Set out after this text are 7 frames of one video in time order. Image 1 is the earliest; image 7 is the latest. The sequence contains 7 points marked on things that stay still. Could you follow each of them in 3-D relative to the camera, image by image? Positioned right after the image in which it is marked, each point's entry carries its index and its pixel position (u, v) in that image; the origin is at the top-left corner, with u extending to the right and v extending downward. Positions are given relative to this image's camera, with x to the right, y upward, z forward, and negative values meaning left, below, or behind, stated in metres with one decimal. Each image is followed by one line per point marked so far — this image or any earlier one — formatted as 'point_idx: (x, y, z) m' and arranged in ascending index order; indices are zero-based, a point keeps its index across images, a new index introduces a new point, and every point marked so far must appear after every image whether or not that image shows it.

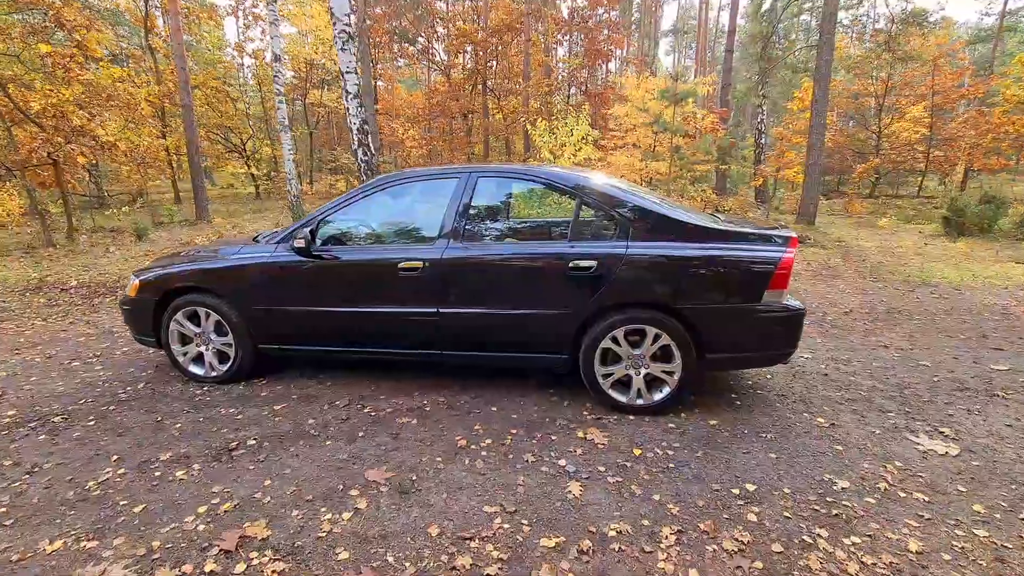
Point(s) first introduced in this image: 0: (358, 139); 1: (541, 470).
0: (-3.0, +2.7, +9.2) m
1: (+0.2, -1.0, +2.7) m
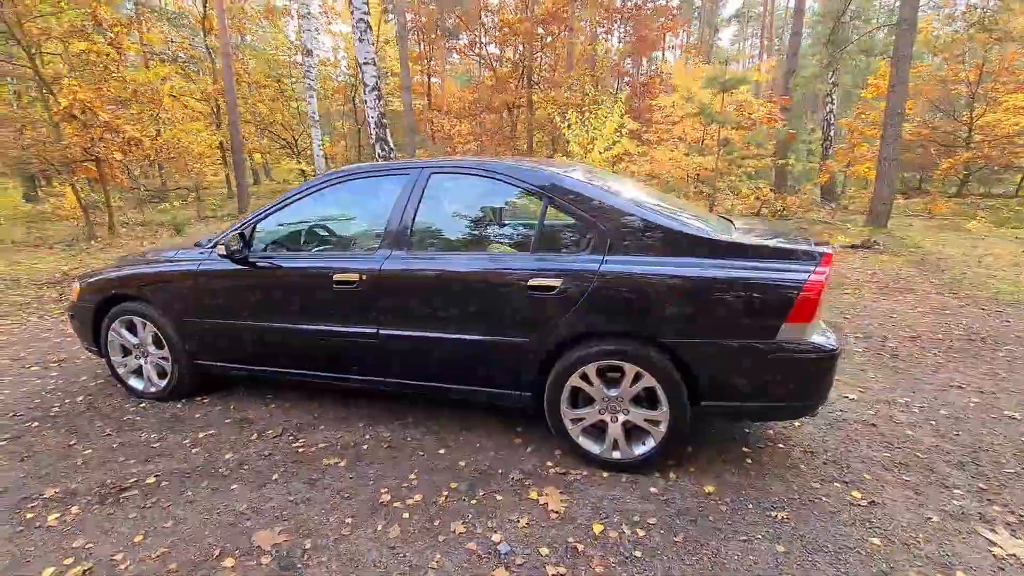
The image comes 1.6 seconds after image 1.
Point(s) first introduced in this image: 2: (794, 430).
0: (-2.5, +2.8, +8.9) m
1: (-0.2, -1.1, +2.1) m
2: (+1.7, -0.9, +3.0) m
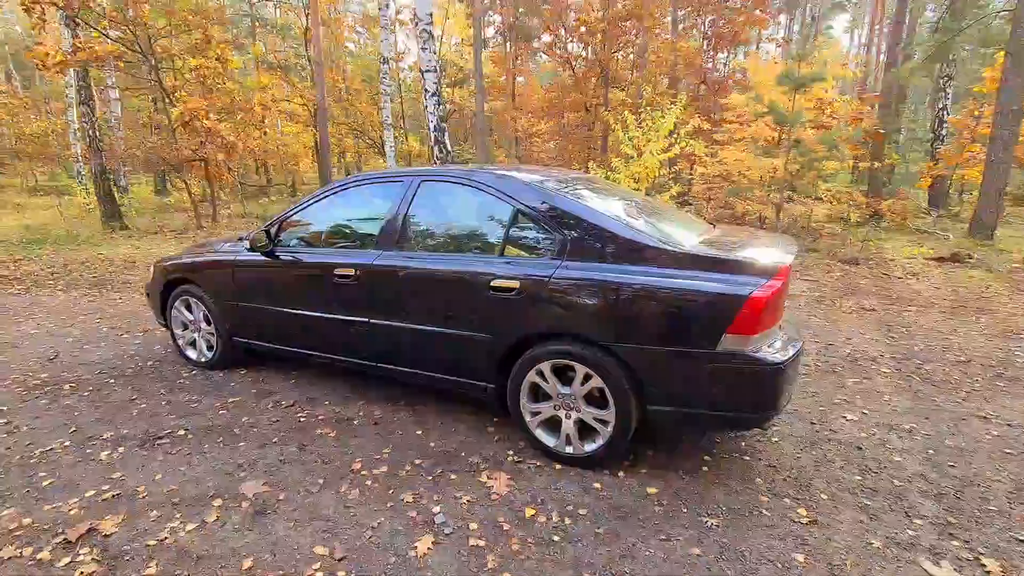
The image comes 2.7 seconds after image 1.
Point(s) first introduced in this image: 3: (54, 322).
0: (-1.5, +2.9, +9.4) m
1: (-0.5, -1.1, +2.4) m
2: (+1.5, -0.9, +3.0) m
3: (-4.9, -0.4, +5.4) m
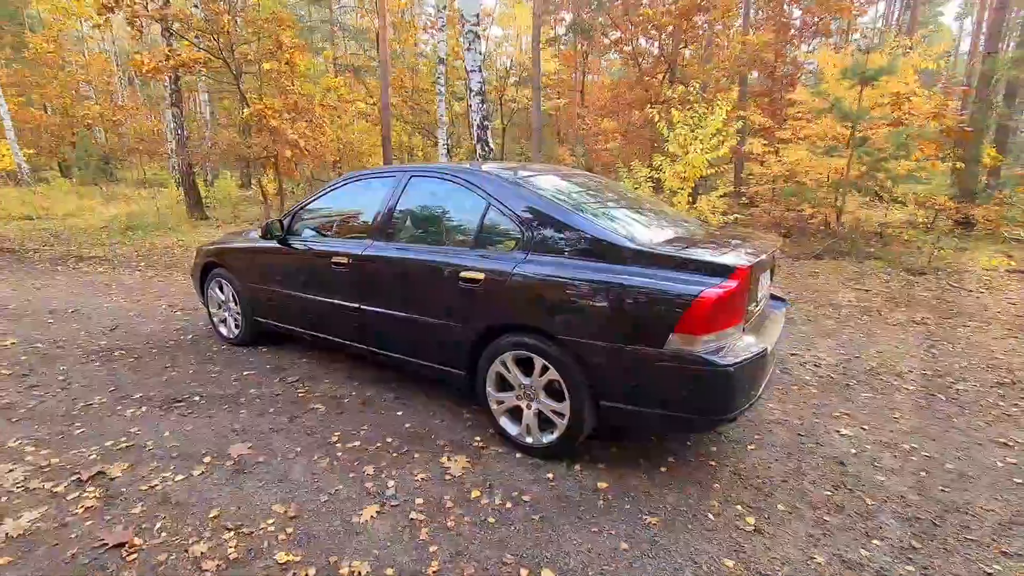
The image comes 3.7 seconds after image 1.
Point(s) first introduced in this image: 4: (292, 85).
0: (-0.7, +3.0, +9.7) m
1: (-0.8, -1.0, +2.6) m
2: (+1.3, -0.9, +2.9) m
3: (-4.7, -0.1, +6.1) m
4: (-5.5, +5.0, +12.4) m
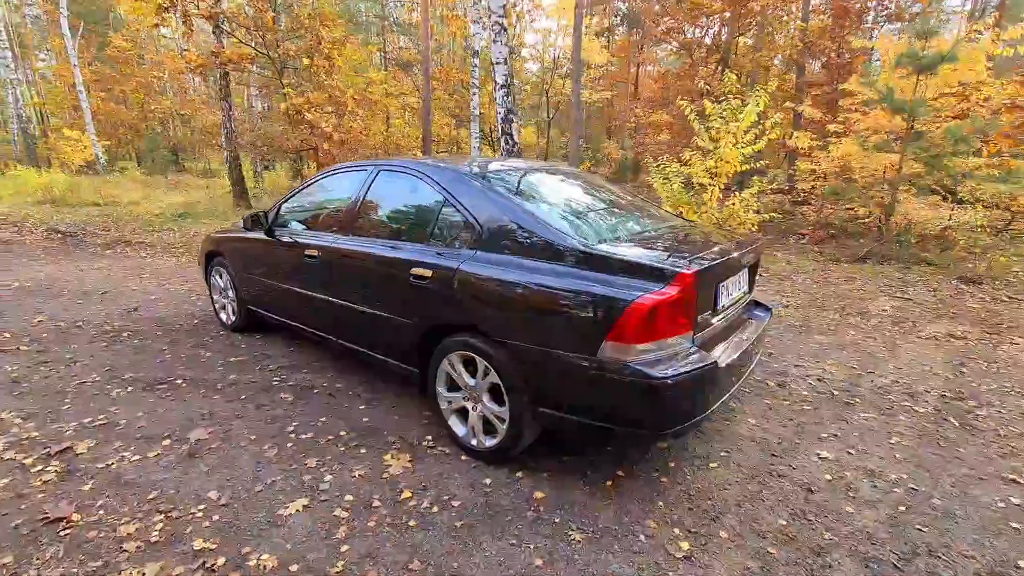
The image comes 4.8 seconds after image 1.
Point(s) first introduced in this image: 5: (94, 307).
0: (-0.2, +3.1, +9.6) m
1: (-1.1, -1.0, +2.6) m
2: (+1.0, -1.0, +2.7) m
3: (-4.6, +0.1, +6.5) m
4: (-4.6, +5.3, +12.7) m
5: (-4.4, -0.2, +5.3) m
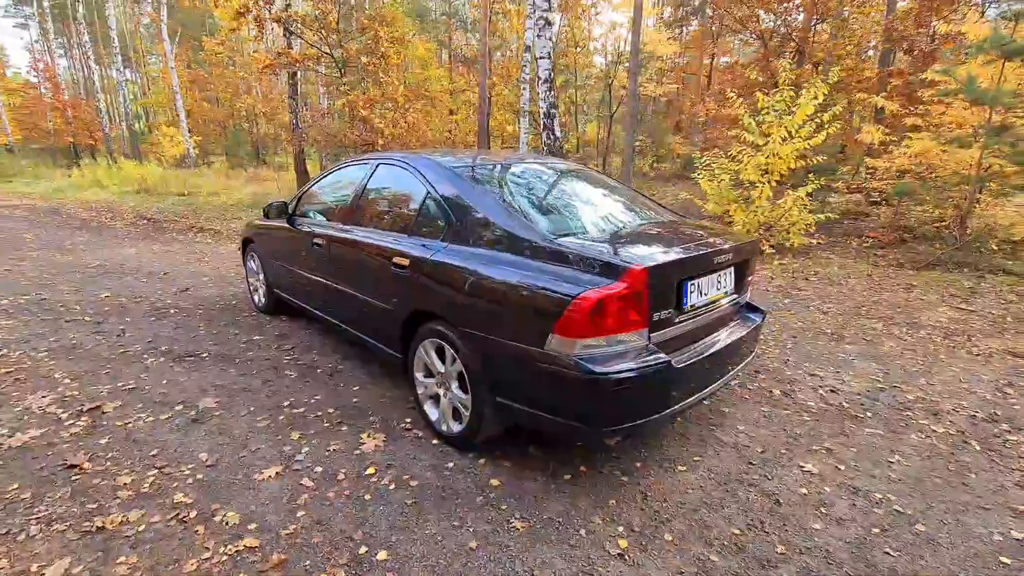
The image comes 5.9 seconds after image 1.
0: (+0.7, +3.2, +9.6) m
1: (-1.3, -0.9, +2.8) m
2: (+0.8, -1.0, +2.6) m
3: (-4.3, +0.3, +7.1) m
4: (-3.3, +5.6, +13.2) m
5: (-4.2, 0.0, +5.9) m
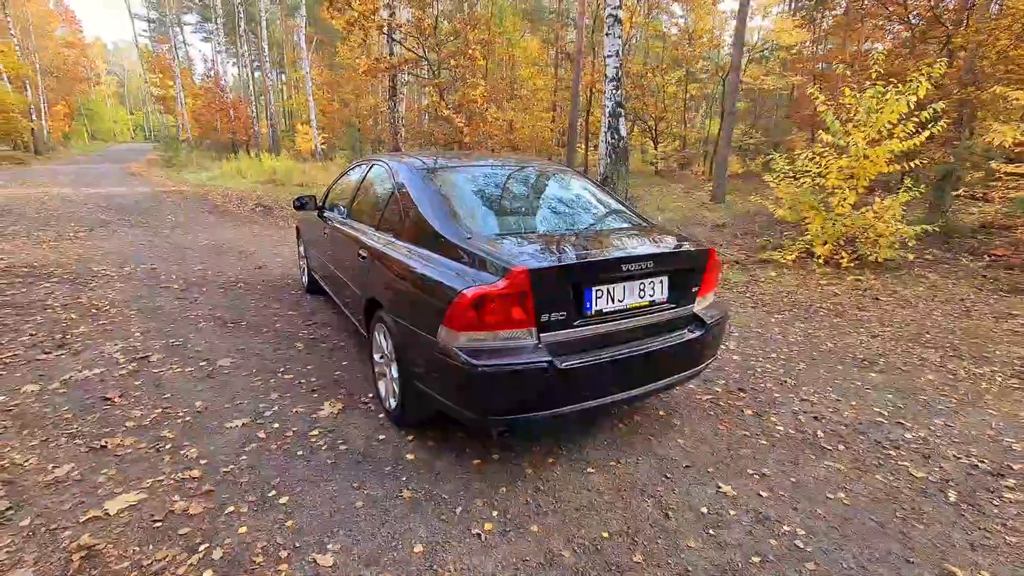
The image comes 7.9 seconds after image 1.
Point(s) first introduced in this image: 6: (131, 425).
0: (+2.0, +3.1, +9.5) m
1: (-1.7, -0.8, +3.3) m
2: (+0.3, -1.0, +2.7) m
3: (-3.6, +0.6, +8.1) m
4: (-0.9, +5.8, +13.8) m
5: (-3.8, +0.3, +7.0) m
6: (-2.3, -0.8, +3.1) m
